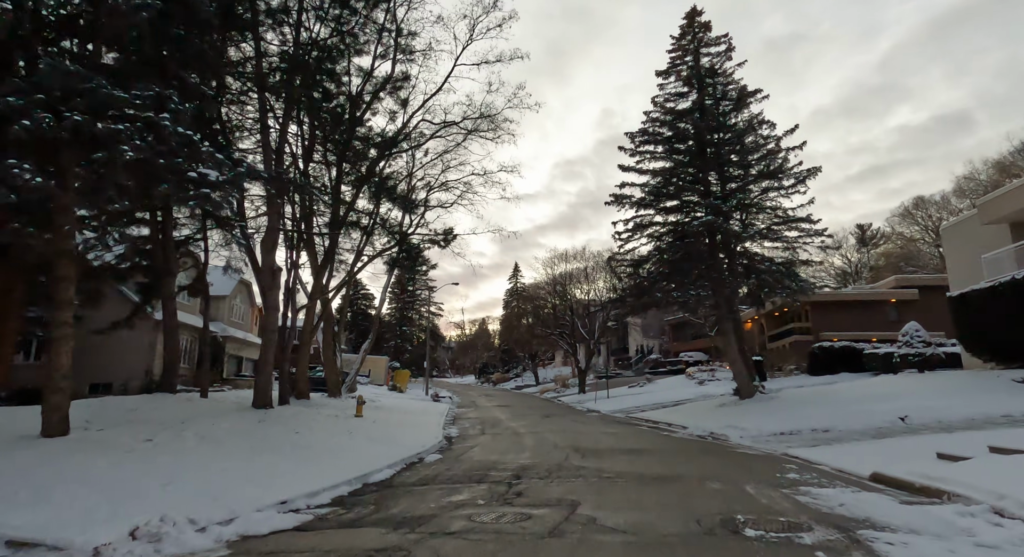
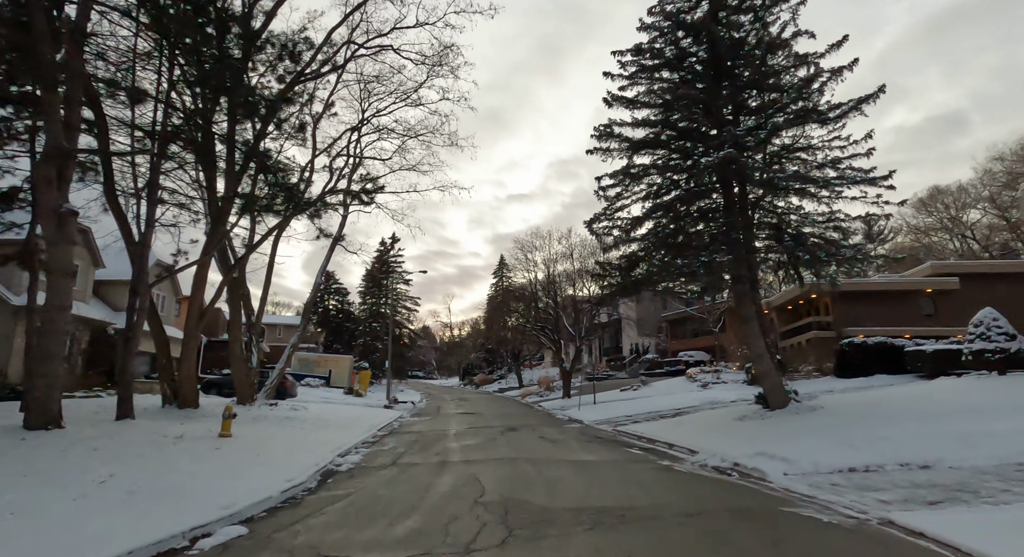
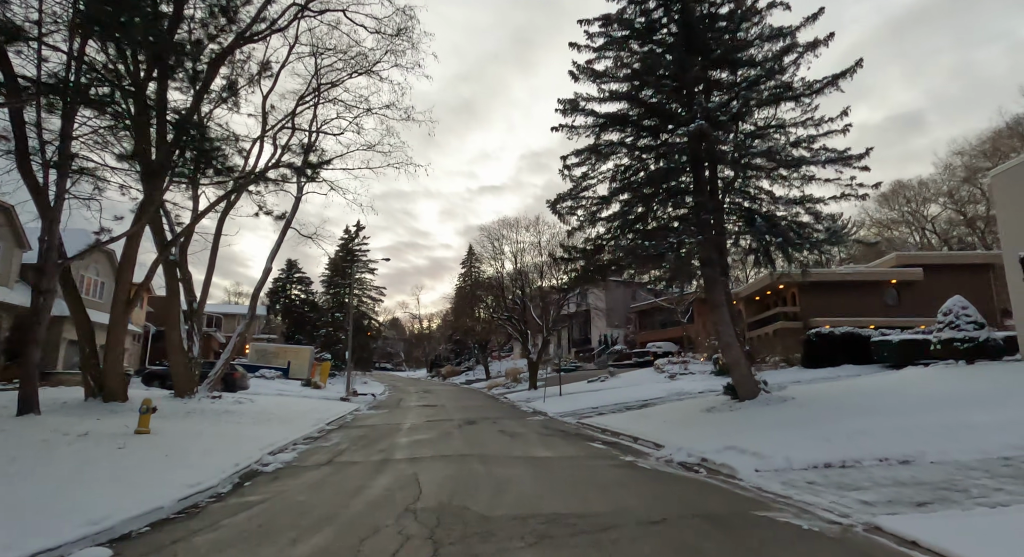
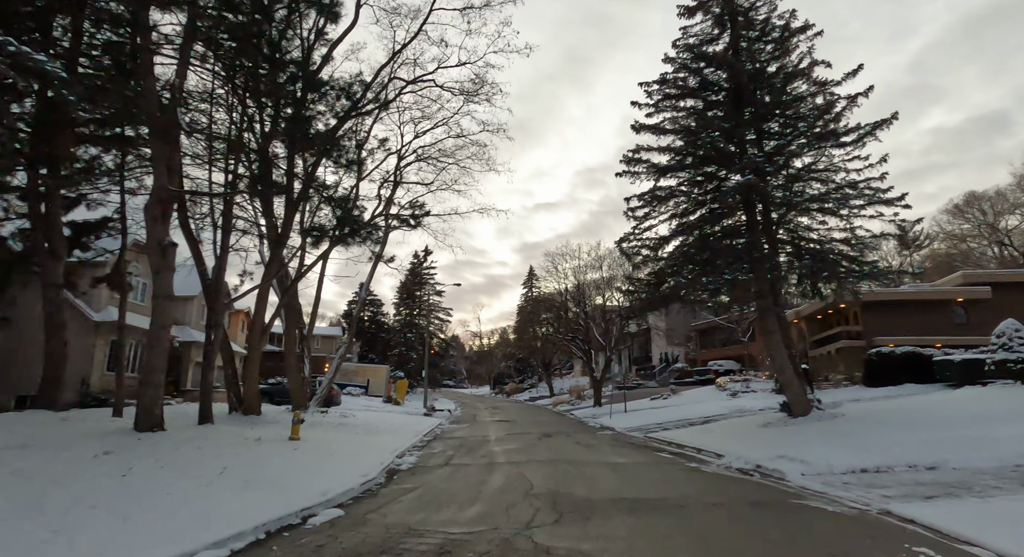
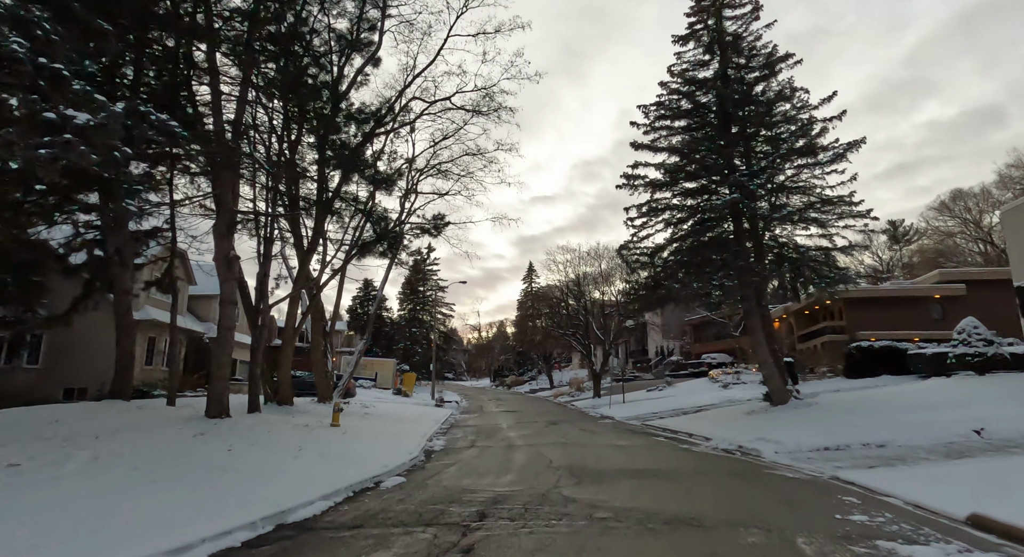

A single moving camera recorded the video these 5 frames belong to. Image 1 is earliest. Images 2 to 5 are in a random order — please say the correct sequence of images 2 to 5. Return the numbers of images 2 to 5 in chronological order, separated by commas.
5, 4, 2, 3
